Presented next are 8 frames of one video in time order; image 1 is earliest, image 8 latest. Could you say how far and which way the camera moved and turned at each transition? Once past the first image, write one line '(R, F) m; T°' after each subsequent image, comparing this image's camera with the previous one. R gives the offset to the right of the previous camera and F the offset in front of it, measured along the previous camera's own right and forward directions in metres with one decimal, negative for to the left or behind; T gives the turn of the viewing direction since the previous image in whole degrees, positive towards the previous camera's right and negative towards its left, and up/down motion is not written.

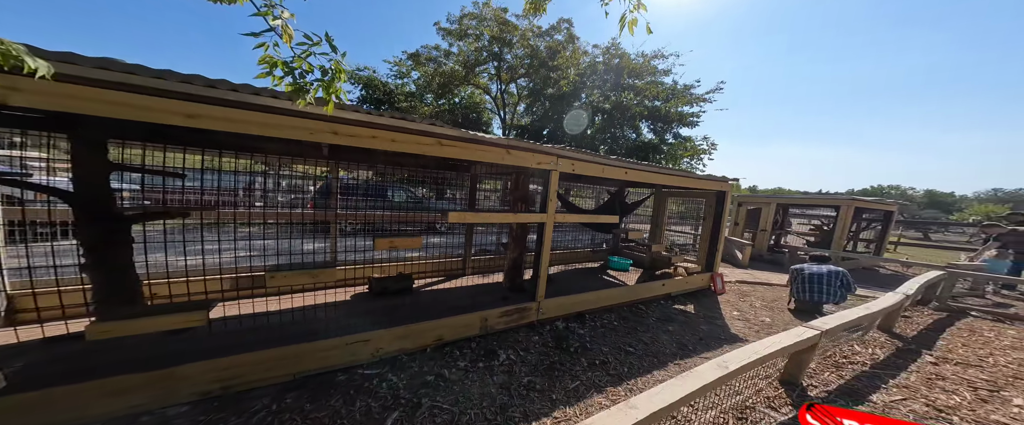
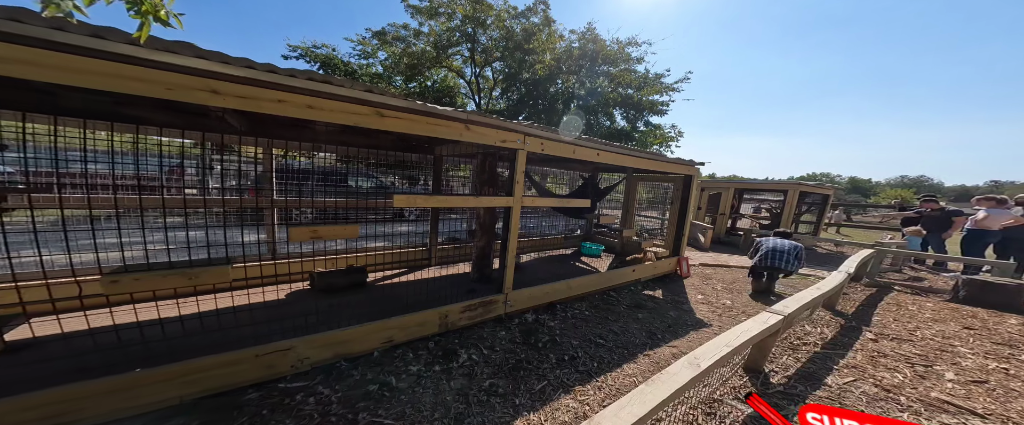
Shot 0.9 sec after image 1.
(+0.1, +0.2) m; +5°
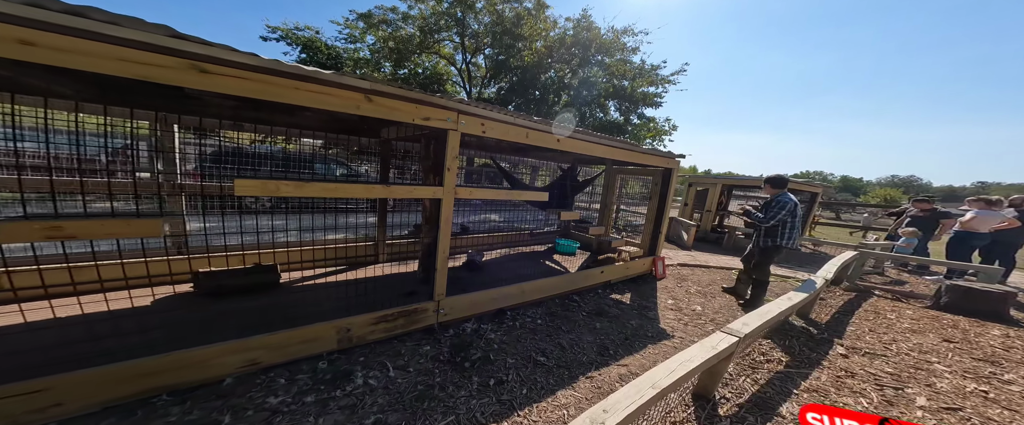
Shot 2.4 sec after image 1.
(+0.5, +0.3) m; +1°
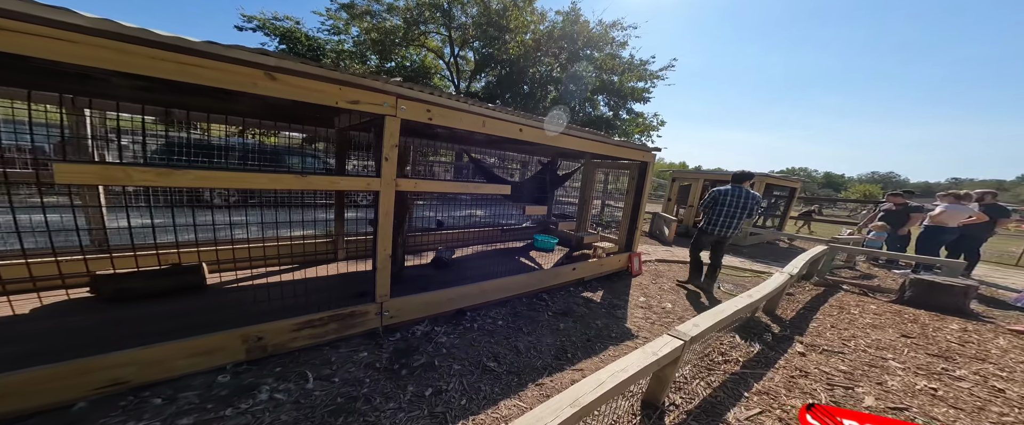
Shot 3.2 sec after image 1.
(+0.3, +0.1) m; +1°
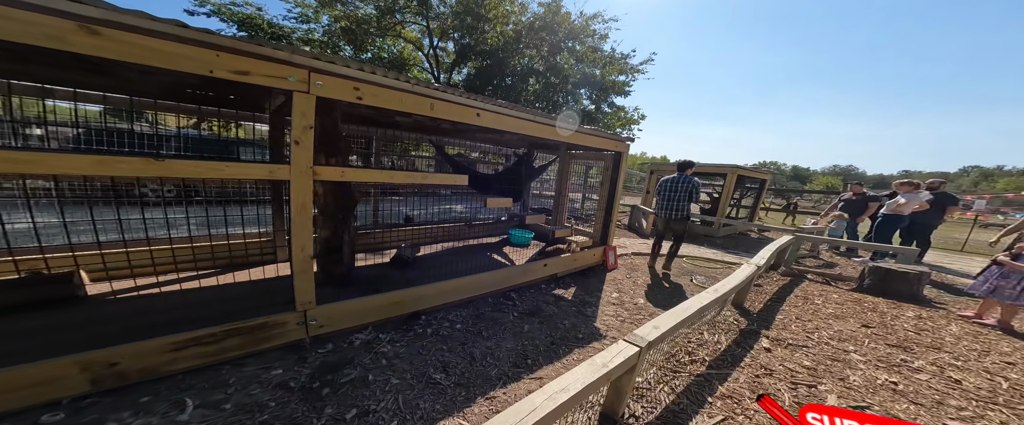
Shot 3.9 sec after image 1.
(+0.3, +0.2) m; +3°
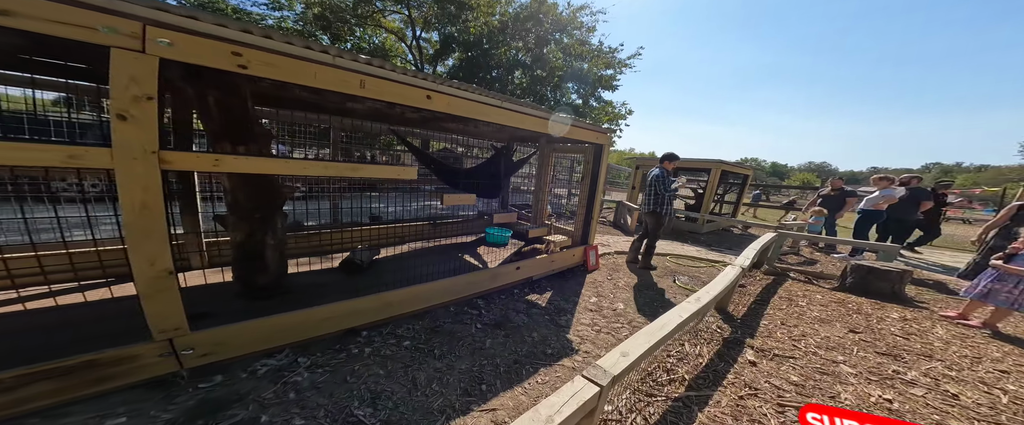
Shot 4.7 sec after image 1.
(+0.3, +0.4) m; +2°
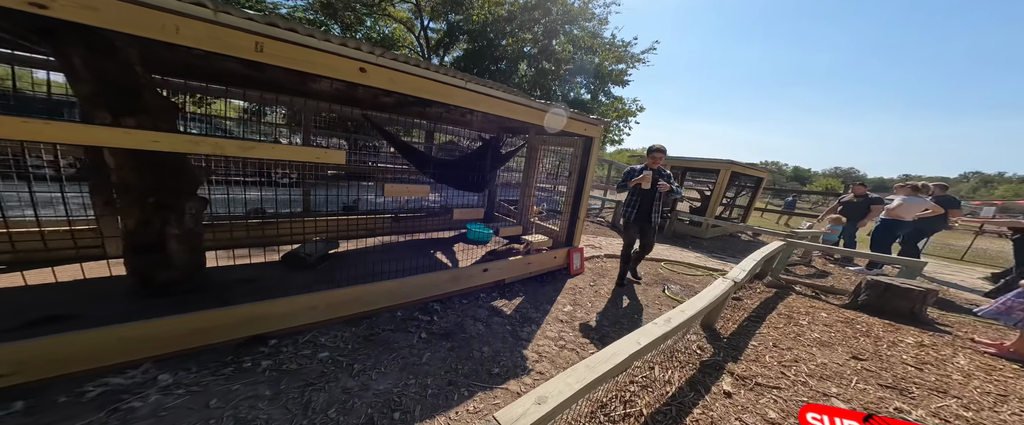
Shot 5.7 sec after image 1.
(+0.5, +0.4) m; -2°
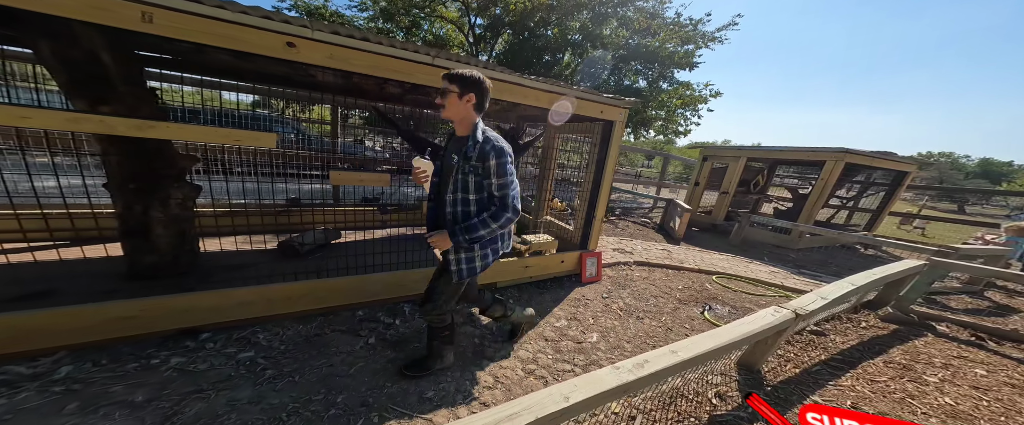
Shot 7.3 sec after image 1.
(+0.8, +0.5) m; -12°
